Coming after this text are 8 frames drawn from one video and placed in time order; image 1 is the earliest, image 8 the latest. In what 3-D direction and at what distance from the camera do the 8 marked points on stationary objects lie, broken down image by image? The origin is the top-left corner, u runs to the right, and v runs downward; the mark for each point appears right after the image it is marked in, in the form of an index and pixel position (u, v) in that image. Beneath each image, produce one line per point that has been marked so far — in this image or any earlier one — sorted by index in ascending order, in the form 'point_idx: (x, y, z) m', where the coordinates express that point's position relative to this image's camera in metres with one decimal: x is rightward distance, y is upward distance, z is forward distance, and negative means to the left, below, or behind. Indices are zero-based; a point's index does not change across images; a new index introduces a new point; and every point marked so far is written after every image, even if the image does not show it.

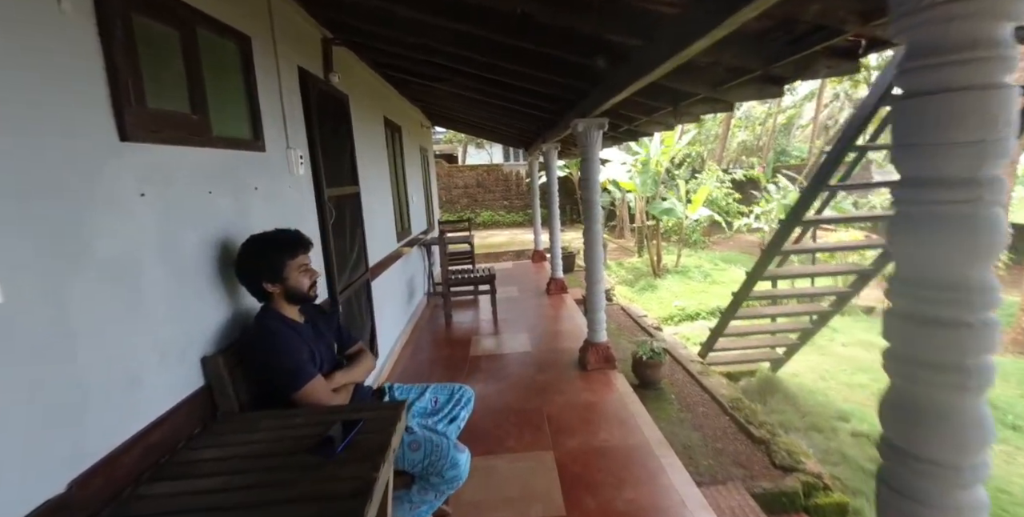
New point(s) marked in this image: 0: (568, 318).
0: (+0.6, -0.7, +5.0) m
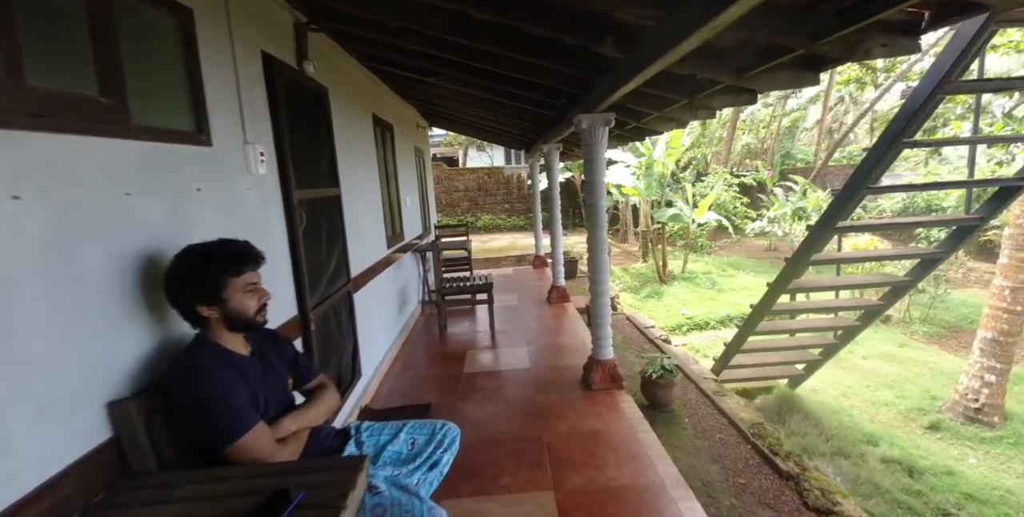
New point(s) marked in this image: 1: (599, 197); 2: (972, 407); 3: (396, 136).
0: (+0.6, -0.8, +4.7) m
1: (+0.6, +0.4, +3.3) m
2: (+4.1, -1.3, +4.0) m
3: (-1.4, +1.4, +5.2) m
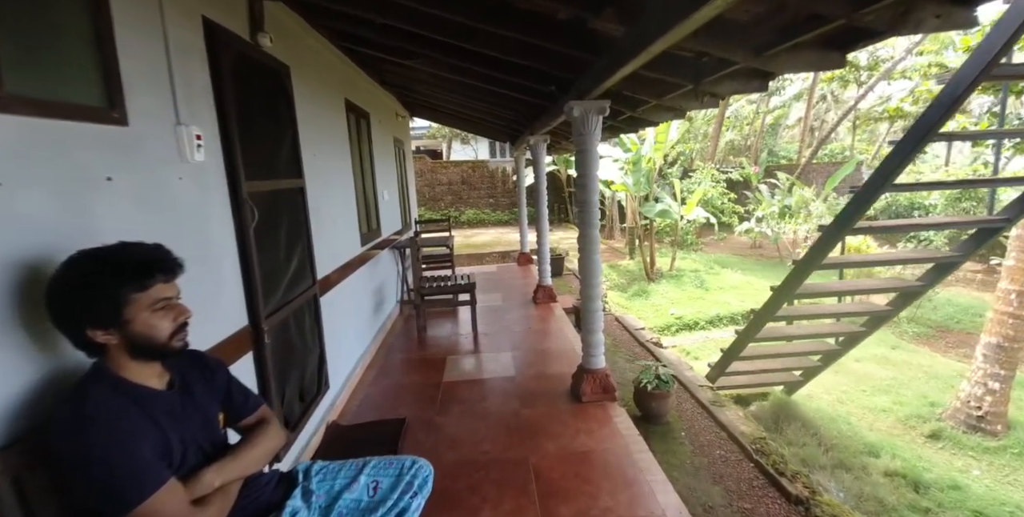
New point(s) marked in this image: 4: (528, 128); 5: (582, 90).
0: (+0.5, -0.7, +4.4) m
1: (+0.5, +0.4, +3.0) m
2: (+3.9, -1.3, +3.9) m
3: (-1.5, +1.5, +4.9) m
4: (+0.2, +1.5, +5.3) m
5: (+0.4, +1.0, +2.7) m
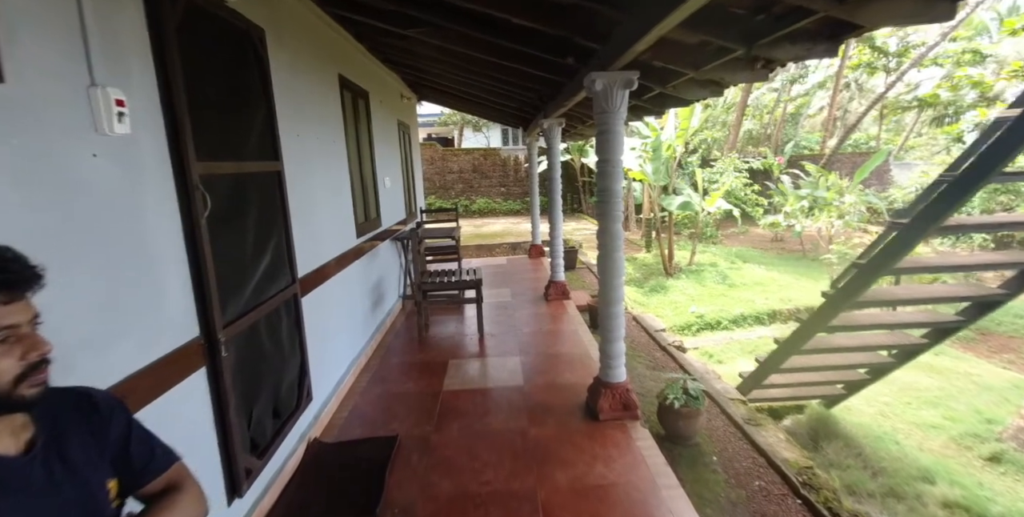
0: (+0.6, -0.7, +4.0) m
1: (+0.6, +0.4, +2.6) m
2: (+4.0, -1.3, +3.4) m
3: (-1.4, +1.5, +4.5) m
4: (+0.3, +1.6, +4.8) m
5: (+0.5, +1.0, +2.3) m
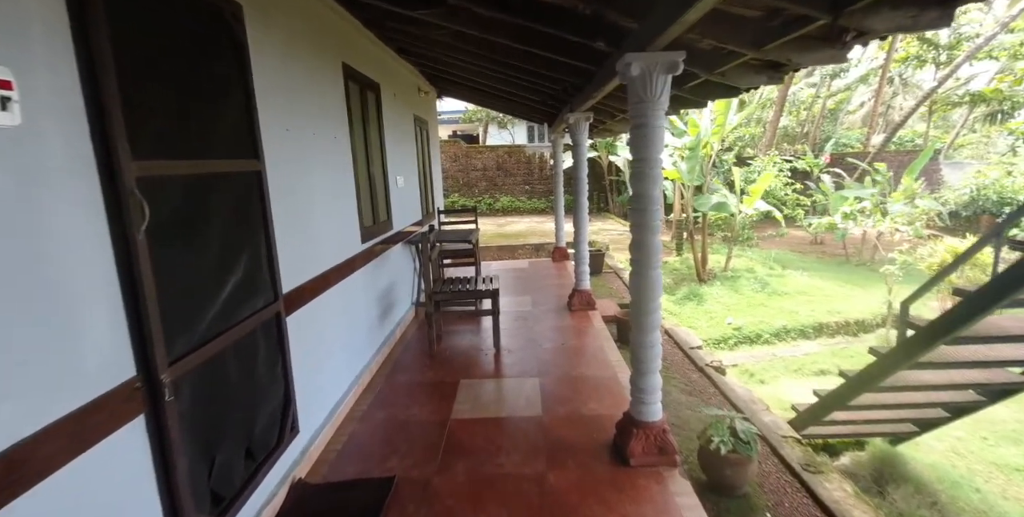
0: (+0.7, -0.8, +3.6) m
1: (+0.7, +0.4, +2.2) m
2: (+4.1, -1.5, +2.8) m
3: (-1.2, +1.5, +4.2) m
4: (+0.5, +1.5, +4.4) m
5: (+0.6, +0.9, +1.9) m
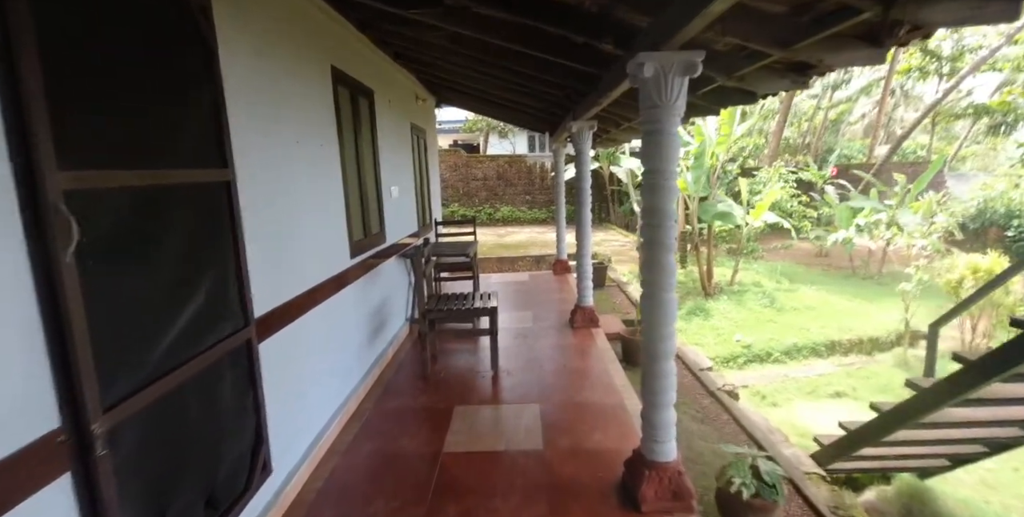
0: (+0.7, -0.9, +3.4) m
1: (+0.7, +0.3, +2.0) m
2: (+4.1, -1.6, +2.6) m
3: (-1.2, +1.4, +4.0) m
4: (+0.5, +1.4, +4.2) m
5: (+0.6, +0.8, +1.7) m
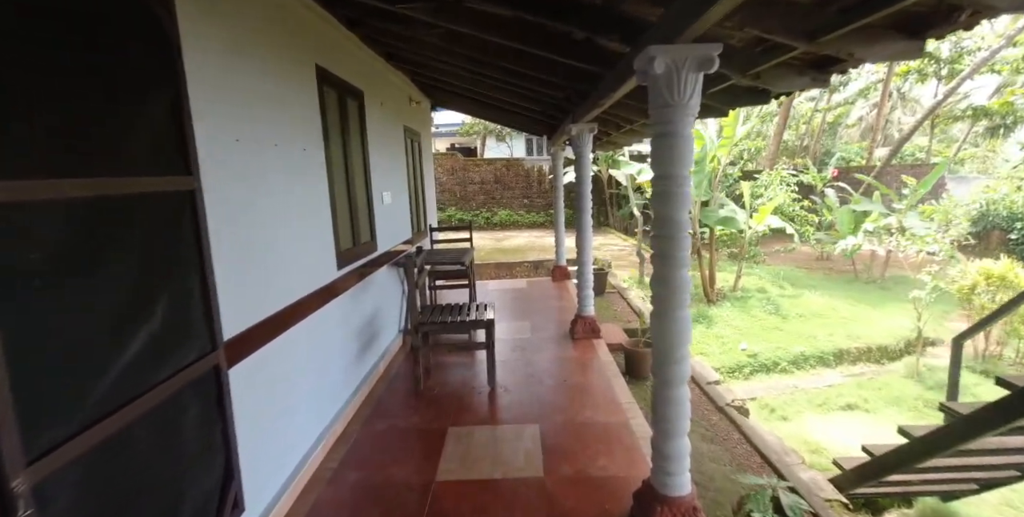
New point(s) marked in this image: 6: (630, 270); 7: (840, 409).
0: (+0.7, -1.0, +3.2) m
1: (+0.7, +0.2, +1.8) m
2: (+4.1, -1.7, +2.4) m
3: (-1.2, +1.3, +3.8) m
4: (+0.5, +1.3, +4.1) m
5: (+0.5, +0.8, +1.5) m
6: (+2.3, -0.2, +8.7) m
7: (+3.3, -1.5, +4.6) m
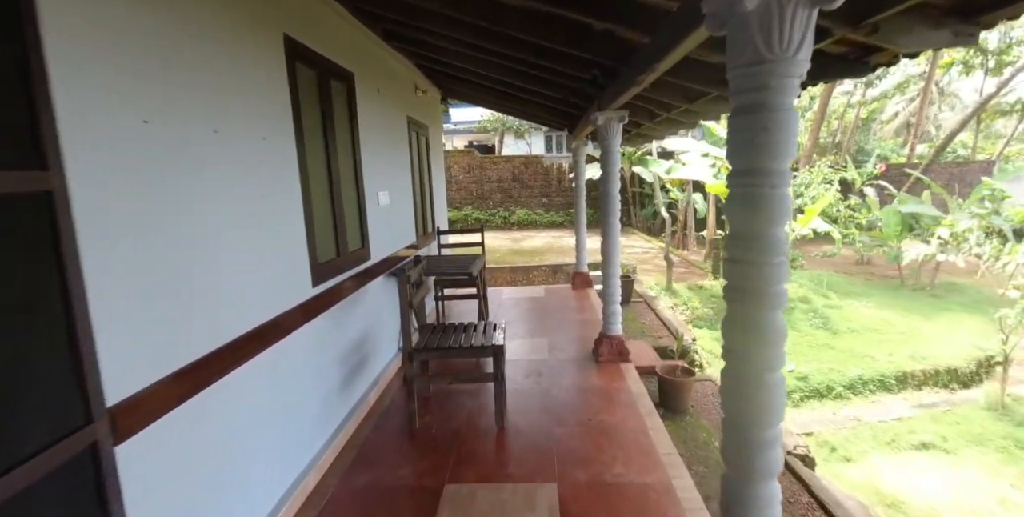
0: (+0.8, -1.1, +2.6) m
1: (+0.7, +0.1, +1.2) m
2: (+4.1, -1.8, +1.7) m
3: (-1.1, +1.2, +3.3) m
4: (+0.6, +1.2, +3.5) m
5: (+0.6, +0.7, +0.9) m
6: (+2.6, -0.3, +8.1) m
7: (+3.4, -1.6, +3.9) m
